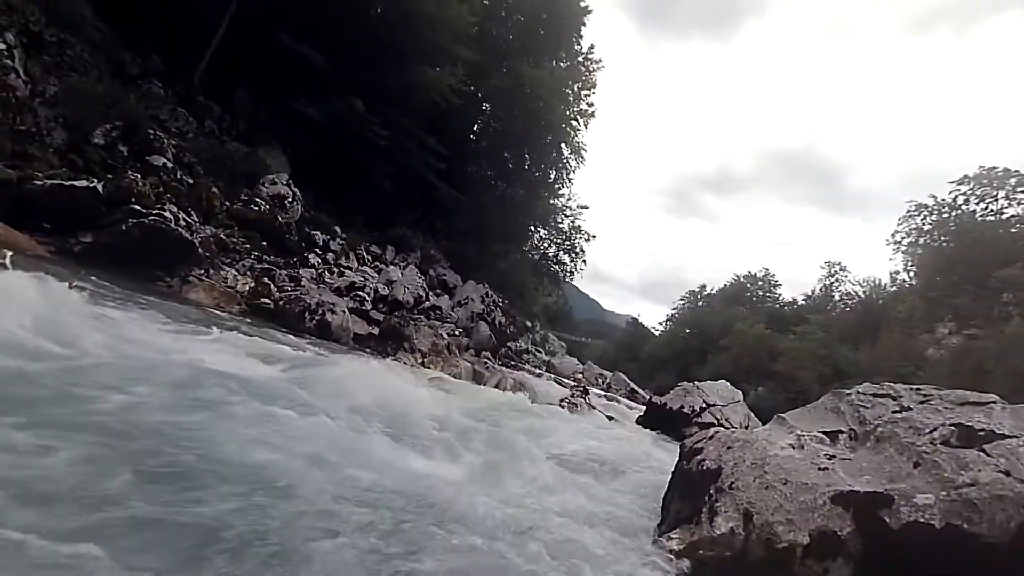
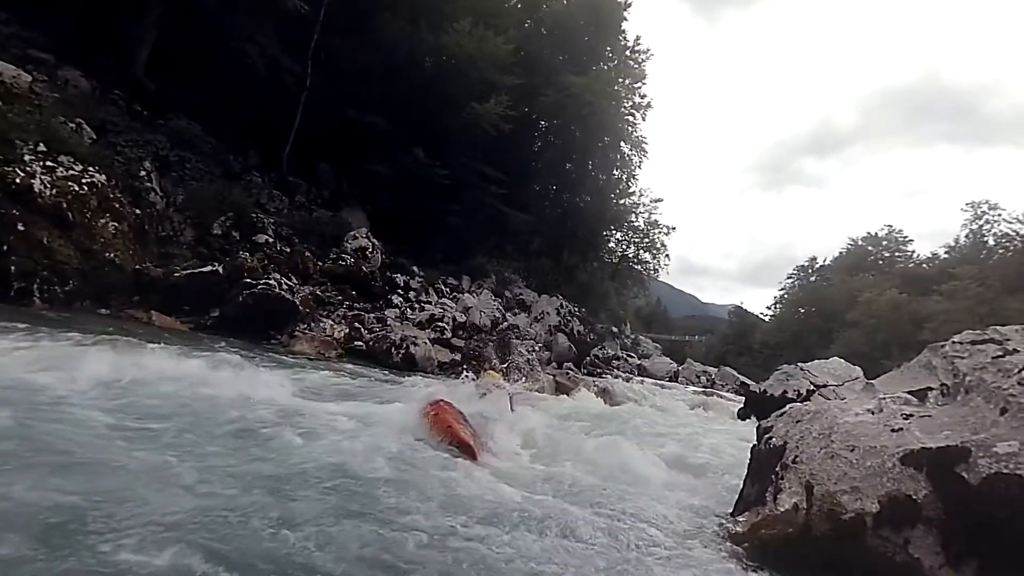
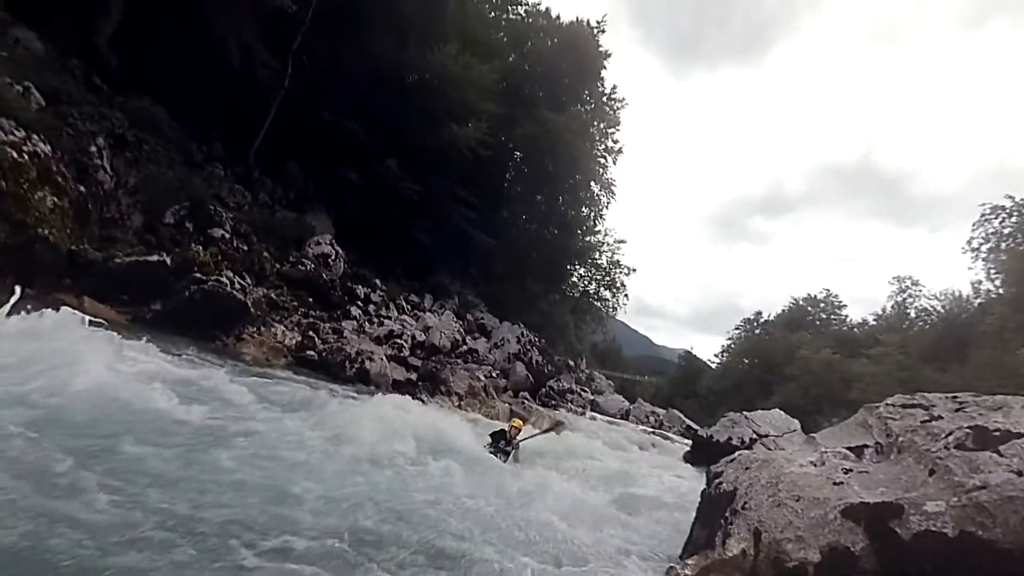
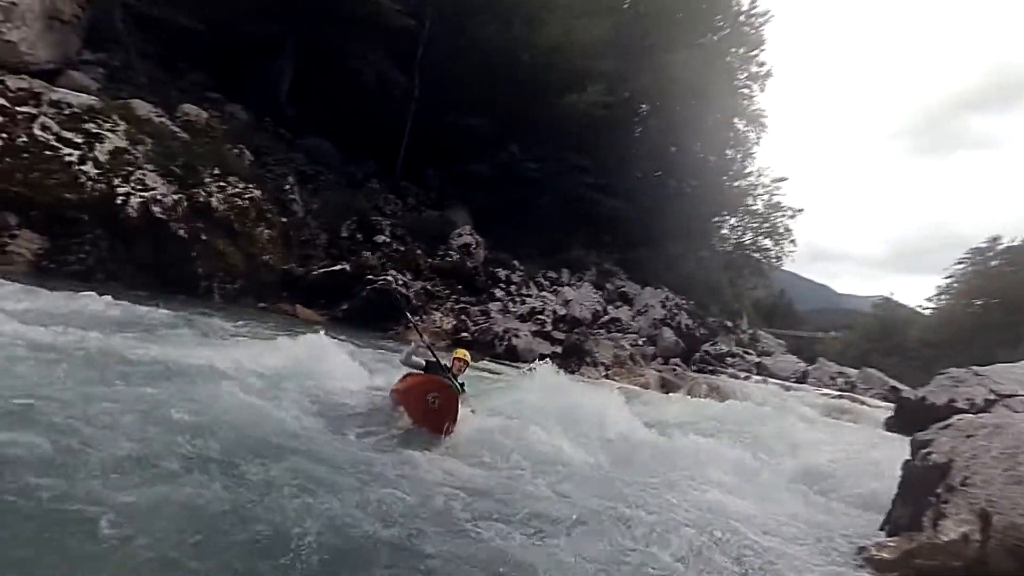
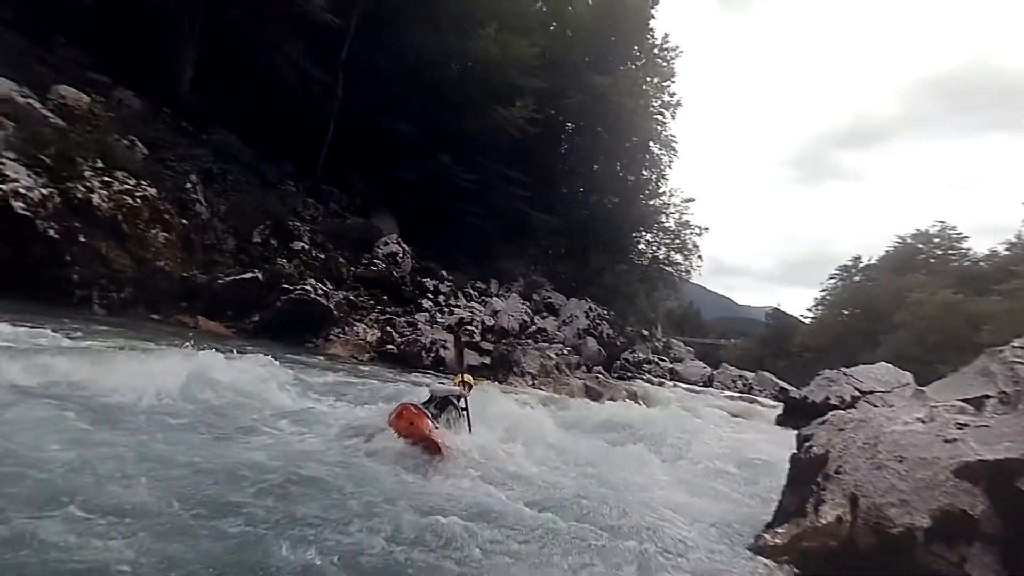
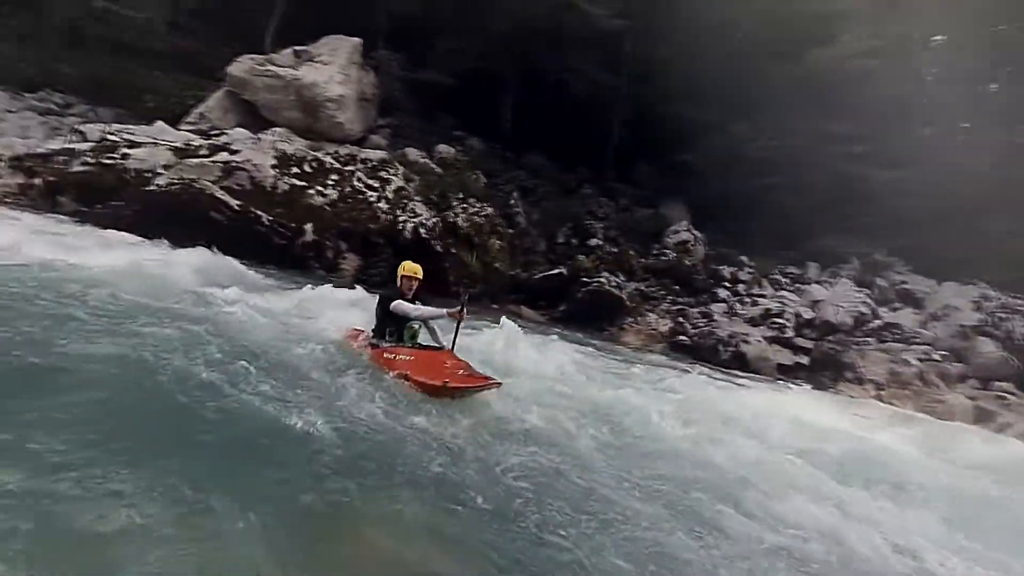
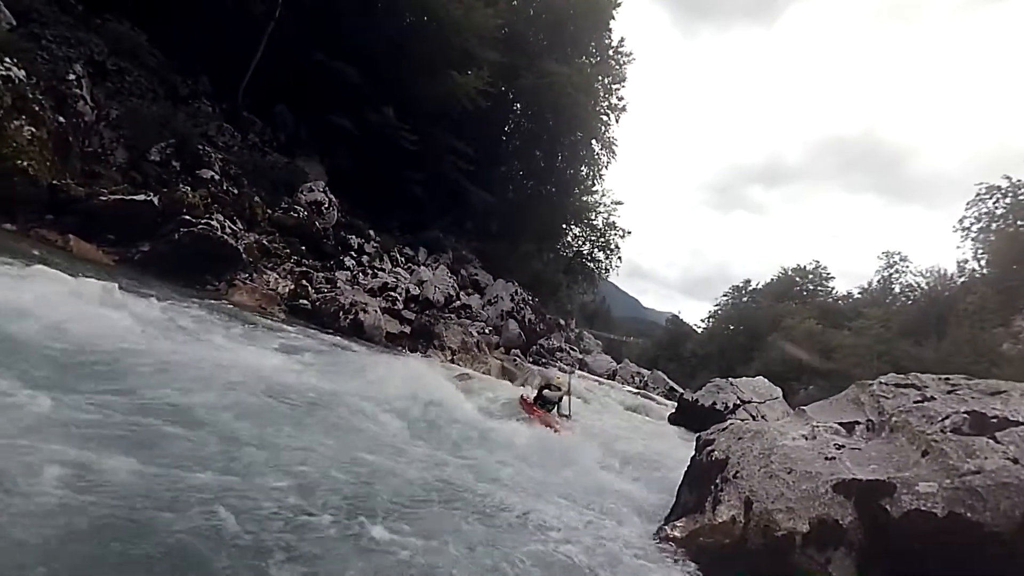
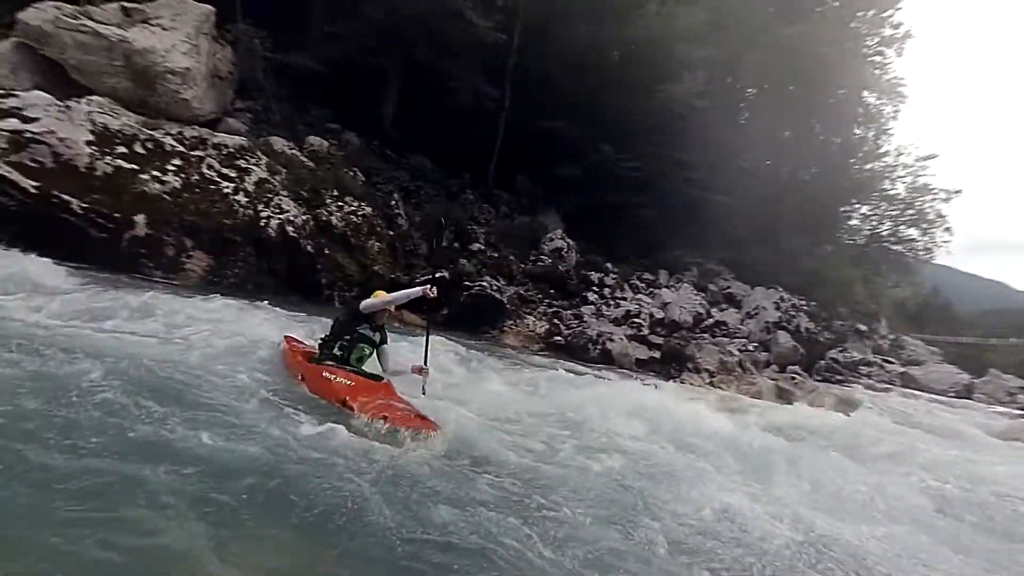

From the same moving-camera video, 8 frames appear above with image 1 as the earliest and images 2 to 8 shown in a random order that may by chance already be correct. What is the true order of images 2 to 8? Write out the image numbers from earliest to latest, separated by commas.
7, 3, 2, 5, 4, 8, 6
